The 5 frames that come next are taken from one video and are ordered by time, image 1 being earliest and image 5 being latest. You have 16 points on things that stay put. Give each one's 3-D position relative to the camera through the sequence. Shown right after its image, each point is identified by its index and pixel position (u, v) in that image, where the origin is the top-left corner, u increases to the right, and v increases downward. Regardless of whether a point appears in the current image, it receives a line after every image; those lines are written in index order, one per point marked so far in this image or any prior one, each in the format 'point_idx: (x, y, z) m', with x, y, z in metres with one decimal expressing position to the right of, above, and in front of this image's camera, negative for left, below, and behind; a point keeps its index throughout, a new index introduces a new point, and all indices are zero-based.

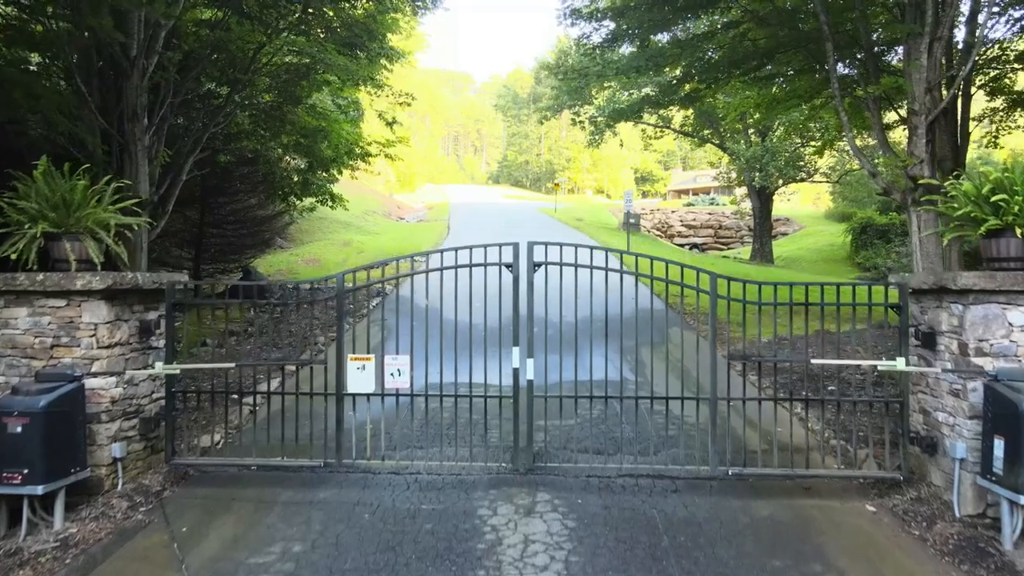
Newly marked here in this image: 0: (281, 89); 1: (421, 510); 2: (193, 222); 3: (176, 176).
0: (-3.7, +3.3, +10.3) m
1: (-0.6, -1.4, +3.9) m
2: (-6.2, +1.3, +12.3) m
3: (-5.3, +1.8, +9.9) m
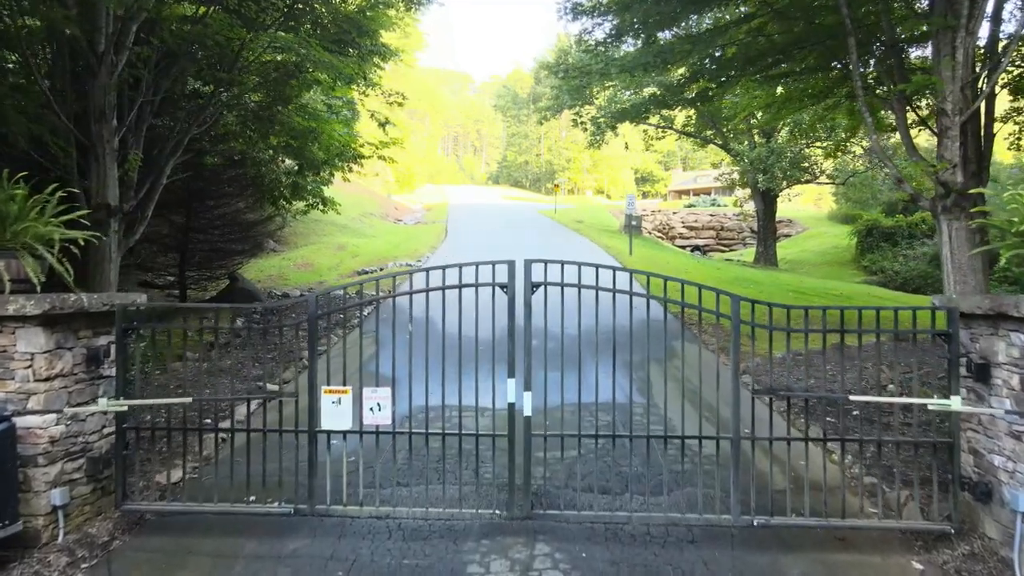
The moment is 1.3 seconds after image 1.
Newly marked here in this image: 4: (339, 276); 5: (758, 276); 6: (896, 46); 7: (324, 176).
0: (-3.8, +3.2, +9.8) m
1: (-0.6, -1.5, +3.5) m
2: (-6.2, +1.2, +11.8) m
3: (-5.3, +1.6, +9.4) m
4: (-4.0, +0.3, +14.5) m
5: (+6.1, +0.3, +15.7) m
6: (+4.0, +2.5, +6.5) m
7: (-4.0, +2.4, +13.3) m
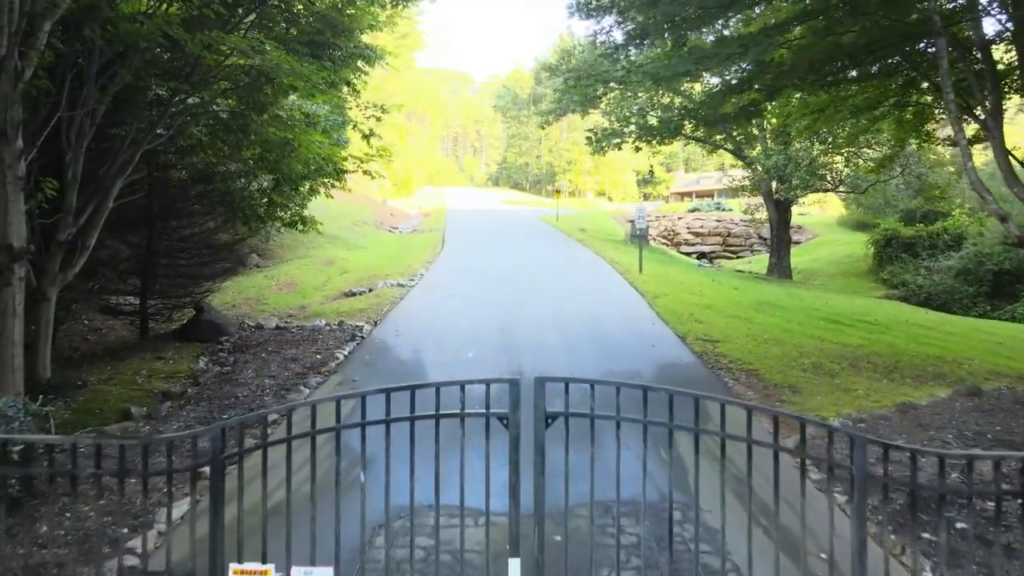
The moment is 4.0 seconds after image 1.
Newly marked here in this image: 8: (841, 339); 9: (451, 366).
0: (-3.8, +2.7, +8.6) m
1: (-0.6, -2.0, +2.2) m
2: (-6.2, +0.7, +10.5) m
3: (-5.3, +1.1, +8.1) m
4: (-4.0, -0.2, +13.3) m
5: (+6.2, -0.2, +14.4) m
6: (+4.0, +2.0, +5.3) m
7: (-4.0, +1.9, +12.1) m
8: (+5.1, -0.8, +9.8) m
9: (-0.8, -1.0, +8.1) m
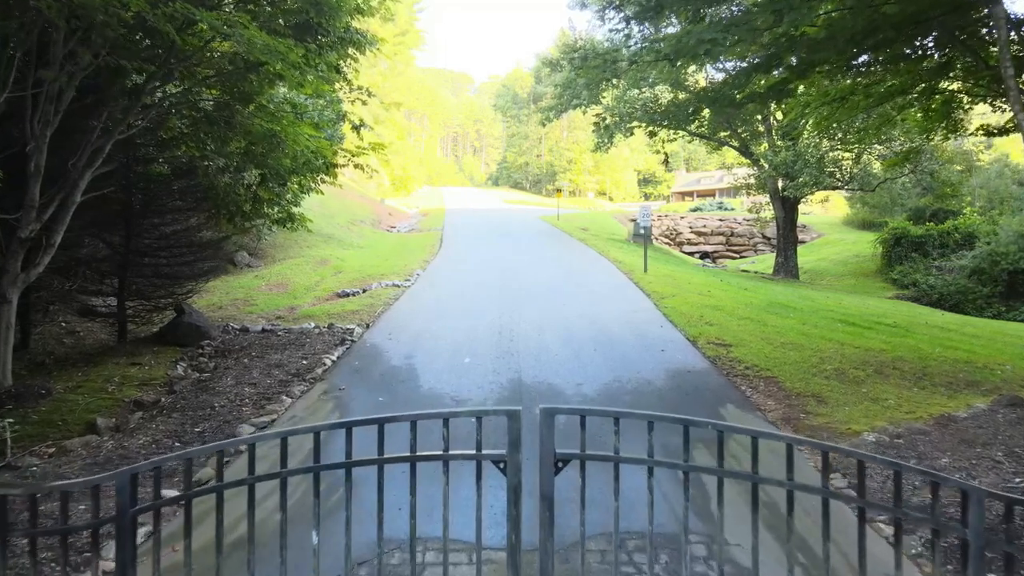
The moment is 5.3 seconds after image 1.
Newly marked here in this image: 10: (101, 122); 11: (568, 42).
0: (-3.8, +2.6, +8.0) m
1: (-0.6, -2.0, +1.6) m
2: (-6.2, +0.6, +10.0) m
3: (-5.3, +1.1, +7.6) m
4: (-4.0, -0.2, +12.7) m
5: (+6.2, -0.2, +13.8) m
6: (+4.0, +2.0, +4.7) m
7: (-4.0, +1.9, +11.5) m
8: (+5.1, -0.8, +9.2) m
9: (-0.8, -1.0, +7.6) m
10: (-4.9, +2.0, +7.6) m
11: (+1.6, +7.0, +17.9) m
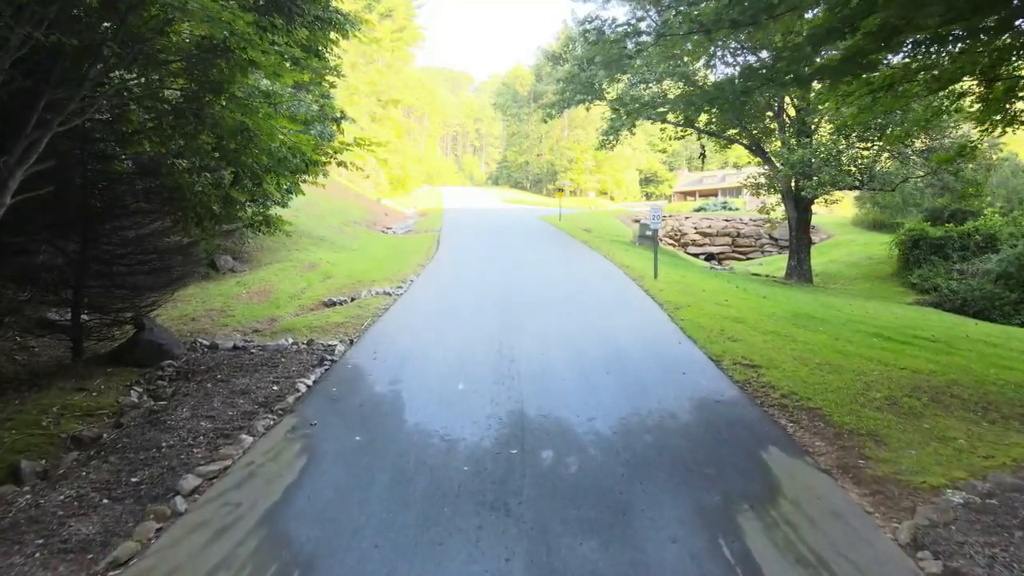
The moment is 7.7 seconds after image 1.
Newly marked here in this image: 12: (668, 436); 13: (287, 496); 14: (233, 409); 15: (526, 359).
0: (-3.7, +2.5, +7.0) m
1: (-0.6, -2.2, +0.6) m
2: (-6.2, +0.5, +8.9) m
3: (-5.3, +1.0, +6.5) m
4: (-4.0, -0.4, +11.7) m
5: (+6.2, -0.4, +12.8) m
6: (+4.0, +1.8, +3.7) m
7: (-4.0, +1.7, +10.5) m
8: (+5.1, -1.0, +8.2) m
9: (-0.8, -1.2, +6.5) m
10: (-4.9, +1.8, +6.6) m
11: (+1.6, +6.8, +16.9) m
12: (+1.4, -1.2, +5.6) m
13: (-1.6, -1.4, +4.6) m
14: (-2.9, -1.2, +6.5) m
15: (+0.2, -0.9, +8.0) m
